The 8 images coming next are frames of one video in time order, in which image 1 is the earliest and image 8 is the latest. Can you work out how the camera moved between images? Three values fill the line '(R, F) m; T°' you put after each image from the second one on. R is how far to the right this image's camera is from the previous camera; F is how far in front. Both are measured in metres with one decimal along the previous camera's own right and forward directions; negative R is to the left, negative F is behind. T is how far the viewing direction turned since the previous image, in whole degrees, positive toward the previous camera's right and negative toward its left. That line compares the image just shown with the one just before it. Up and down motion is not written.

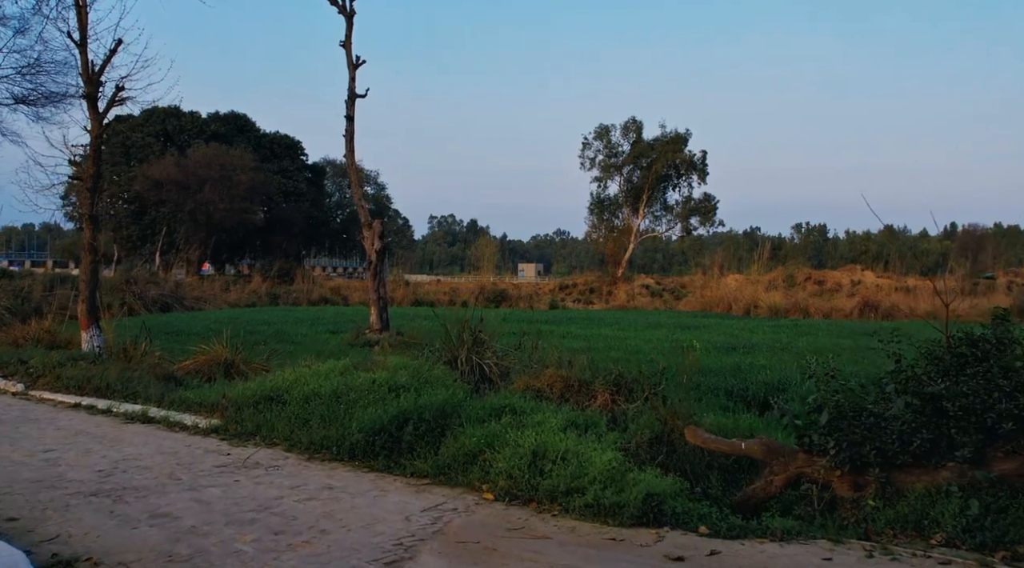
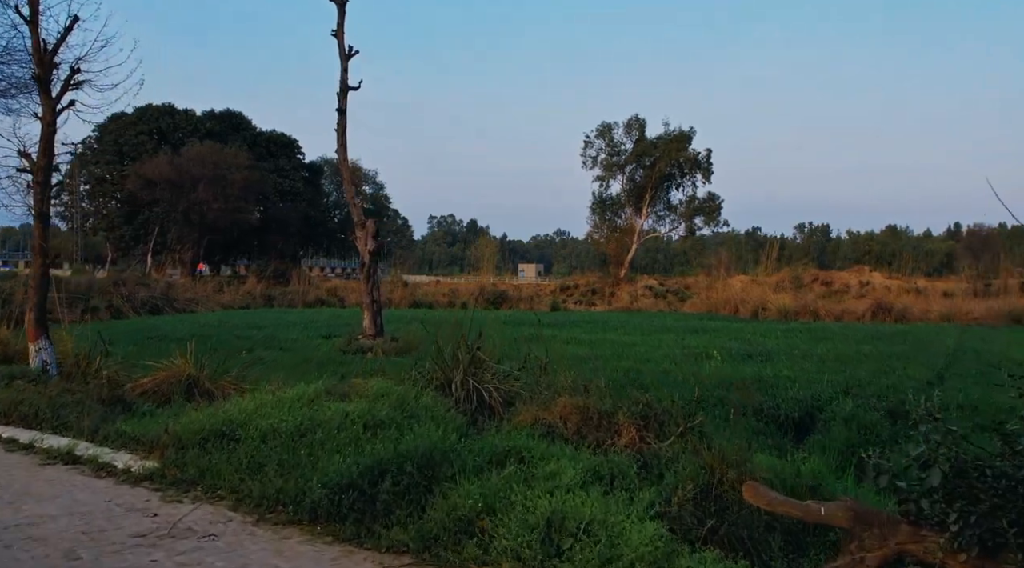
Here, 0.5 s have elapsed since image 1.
(0.0, +0.5) m; 0°
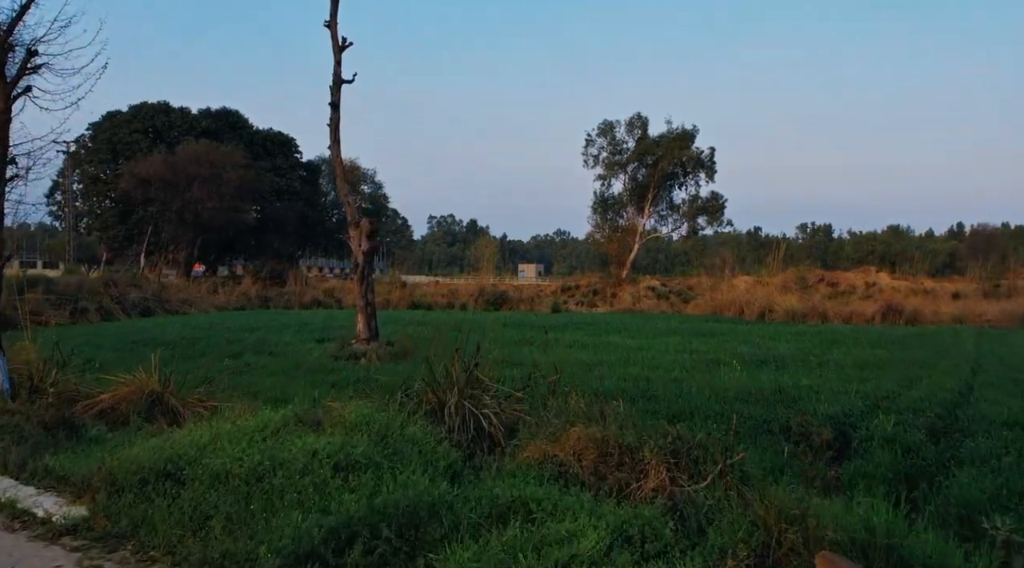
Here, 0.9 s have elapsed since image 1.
(0.0, +0.4) m; 0°
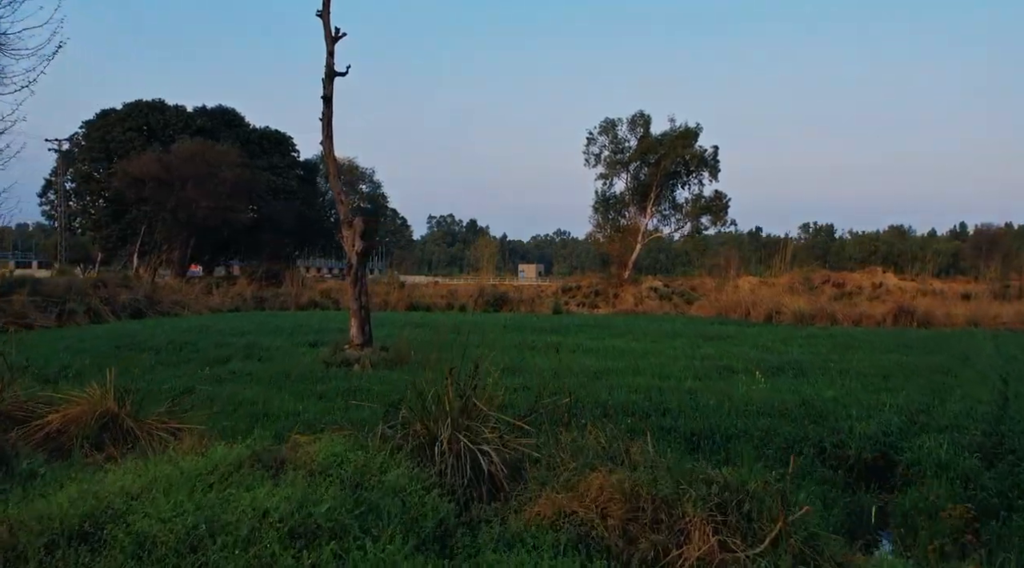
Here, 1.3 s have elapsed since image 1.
(0.0, +0.4) m; 0°
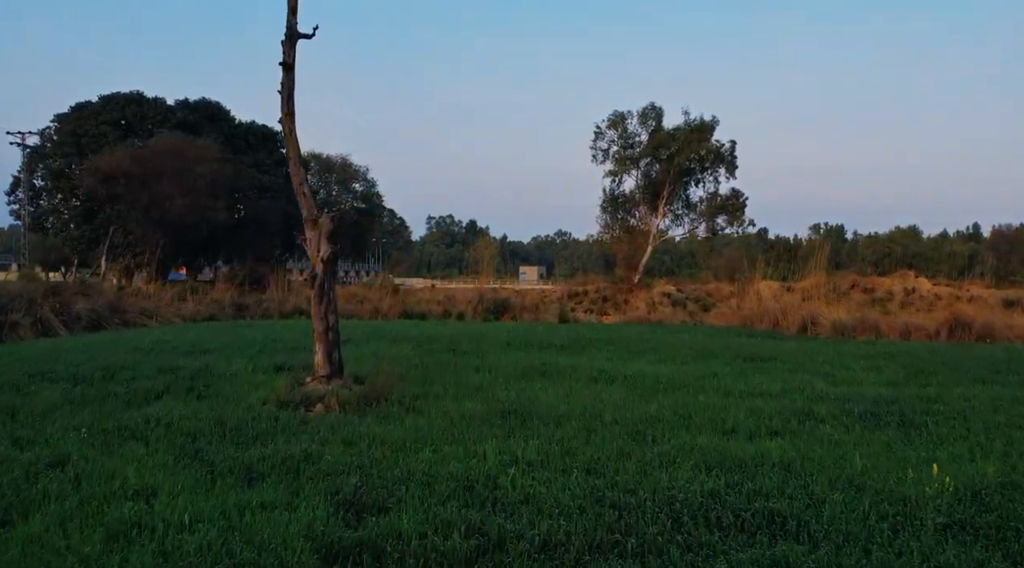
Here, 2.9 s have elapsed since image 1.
(-0.1, +1.8) m; 0°
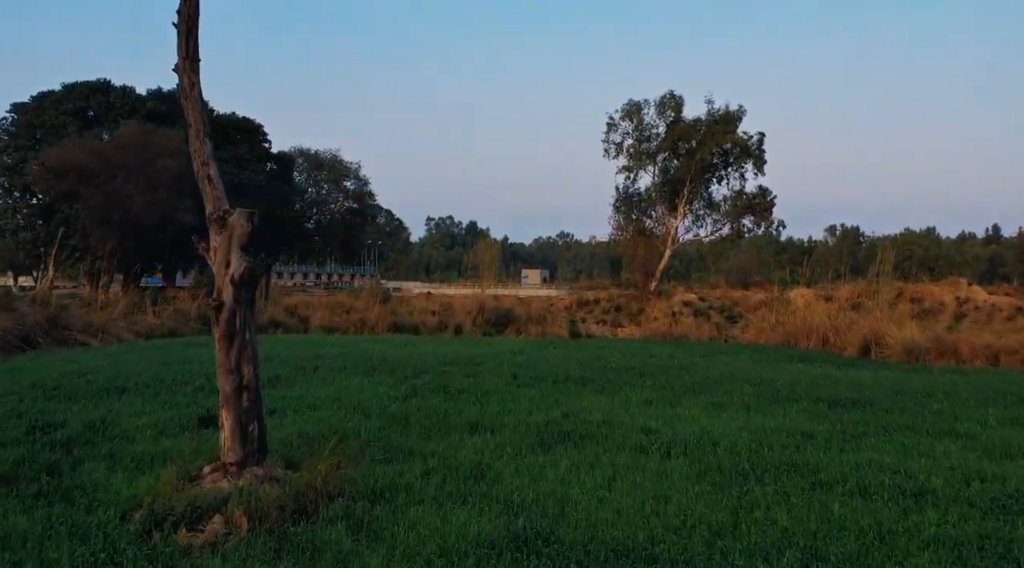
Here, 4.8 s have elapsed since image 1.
(-0.1, +2.4) m; 0°
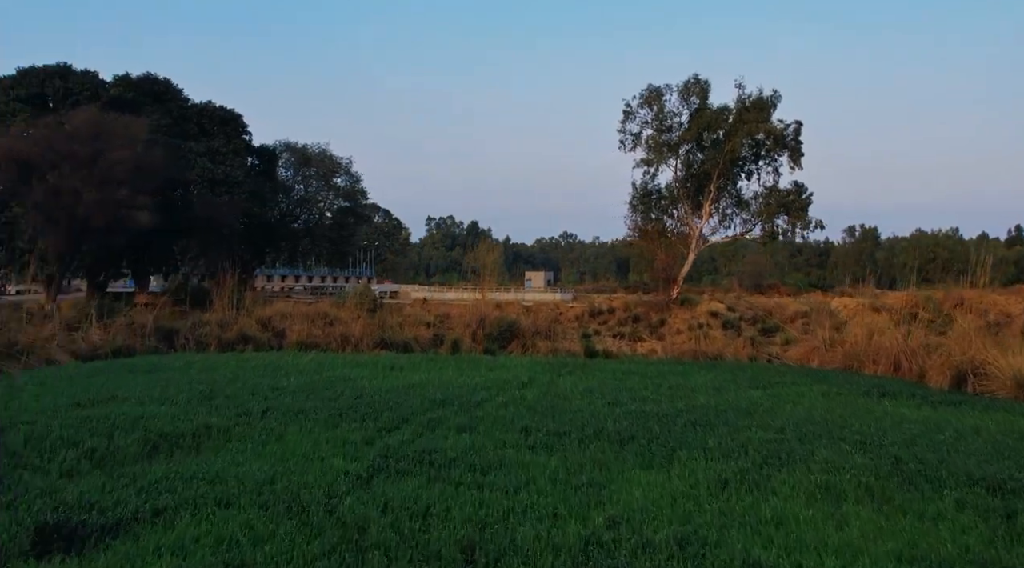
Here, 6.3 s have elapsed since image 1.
(-0.1, +2.4) m; 0°
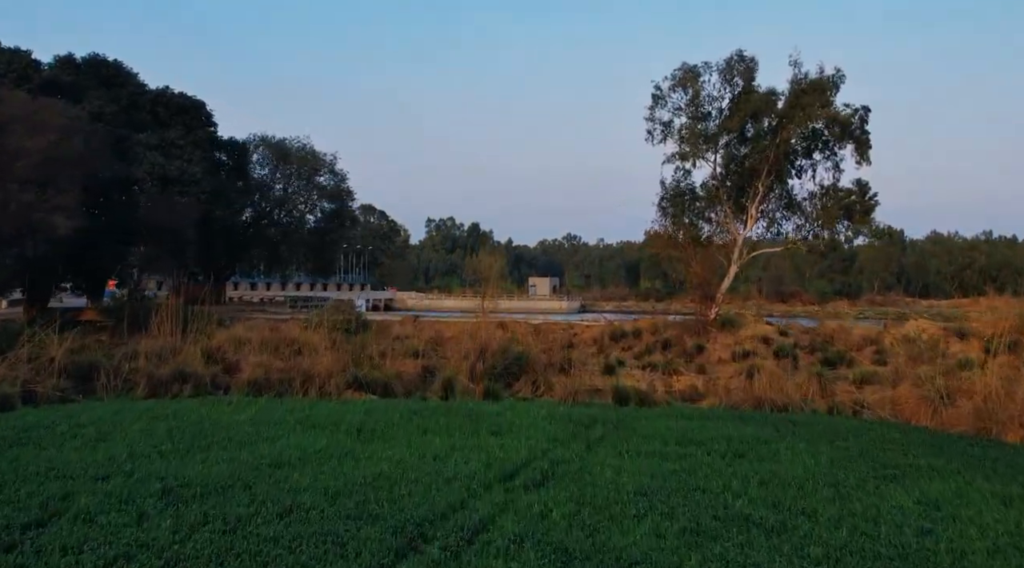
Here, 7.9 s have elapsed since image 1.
(-0.1, +3.3) m; 0°
